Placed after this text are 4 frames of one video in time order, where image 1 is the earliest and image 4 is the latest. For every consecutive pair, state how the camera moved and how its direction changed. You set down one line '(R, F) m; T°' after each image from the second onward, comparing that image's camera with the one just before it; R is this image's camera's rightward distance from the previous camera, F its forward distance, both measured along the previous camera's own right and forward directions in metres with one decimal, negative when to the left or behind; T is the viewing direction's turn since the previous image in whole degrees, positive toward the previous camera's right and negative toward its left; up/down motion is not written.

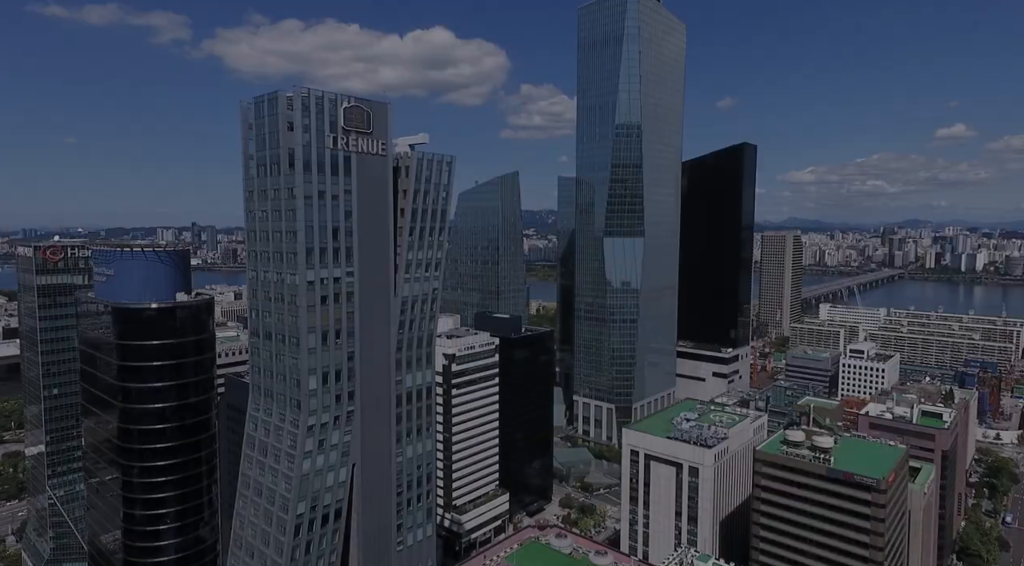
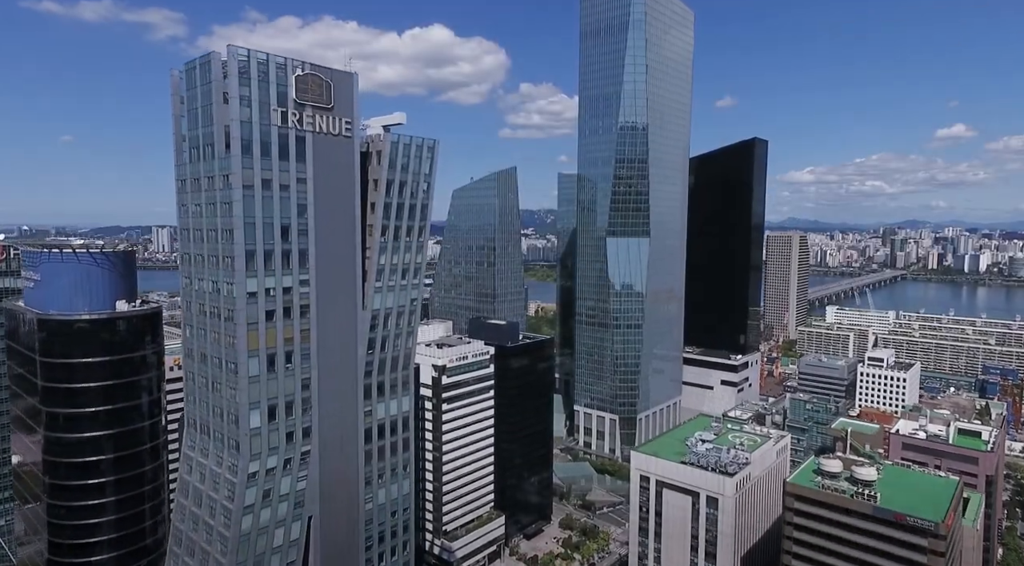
(+0.3, +8.8) m; 0°
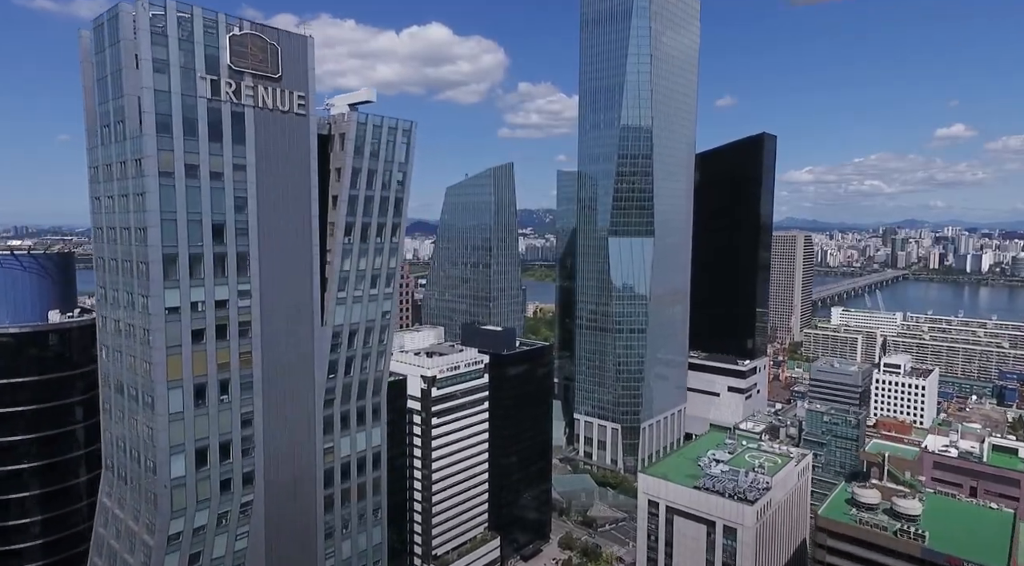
(+0.4, +7.1) m; 0°
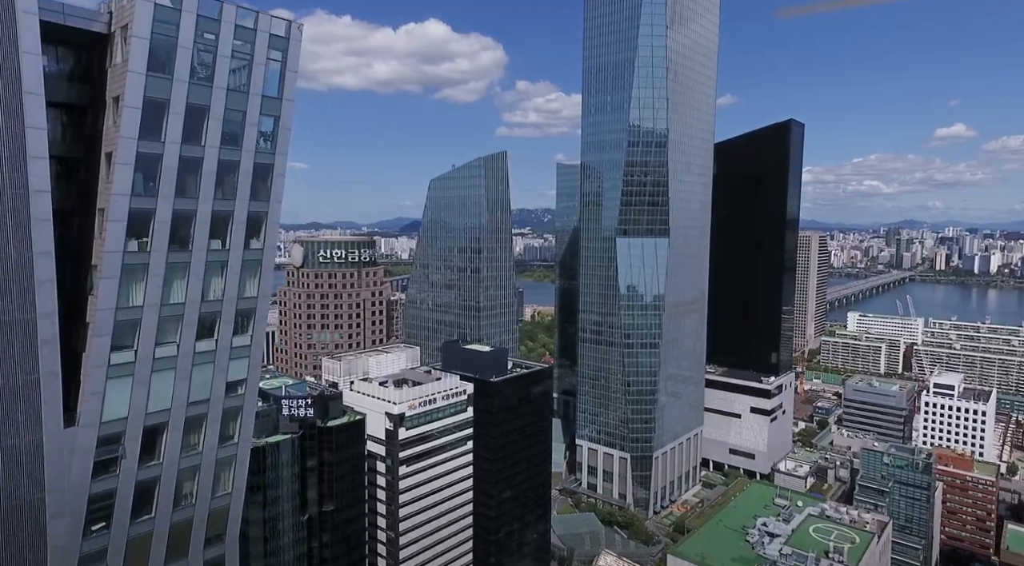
(+0.9, +17.6) m; 0°
